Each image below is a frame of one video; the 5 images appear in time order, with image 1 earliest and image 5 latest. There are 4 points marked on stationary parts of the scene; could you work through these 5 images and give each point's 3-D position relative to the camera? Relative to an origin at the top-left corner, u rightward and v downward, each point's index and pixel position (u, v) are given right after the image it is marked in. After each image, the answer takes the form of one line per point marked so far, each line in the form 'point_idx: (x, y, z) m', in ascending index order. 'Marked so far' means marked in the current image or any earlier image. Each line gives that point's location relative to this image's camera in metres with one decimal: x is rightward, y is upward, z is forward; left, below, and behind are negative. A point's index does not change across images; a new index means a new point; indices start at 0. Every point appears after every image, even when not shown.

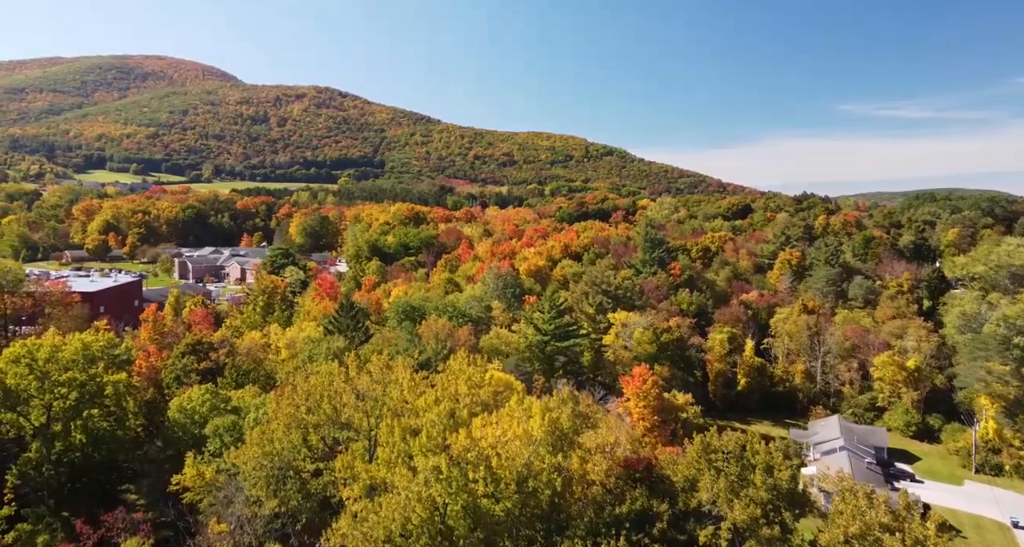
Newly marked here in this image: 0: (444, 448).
0: (-2.1, -5.4, +19.7) m
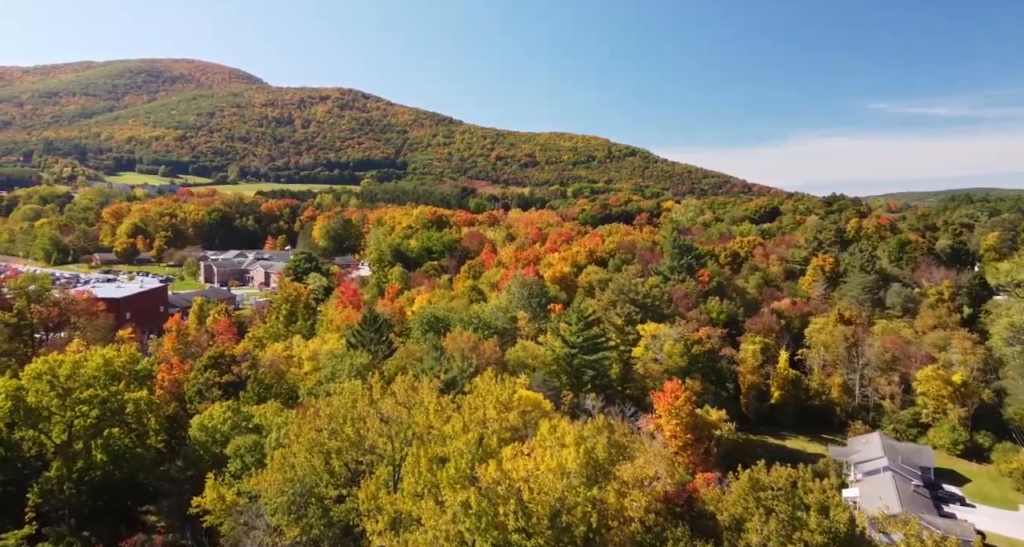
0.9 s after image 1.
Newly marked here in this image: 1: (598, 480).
0: (-1.1, -6.0, +18.7) m
1: (+2.5, -6.0, +18.6) m
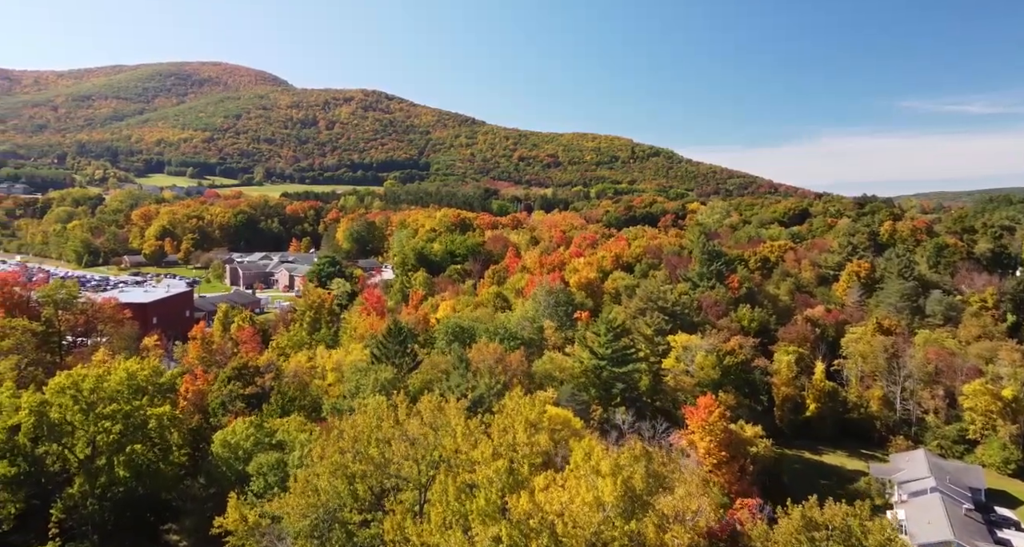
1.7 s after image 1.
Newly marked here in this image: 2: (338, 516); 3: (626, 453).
0: (-0.3, -6.5, +17.8) m
1: (+3.4, -6.5, +17.6) m
2: (-5.4, -7.5, +19.9) m
3: (+3.4, -5.4, +19.6) m
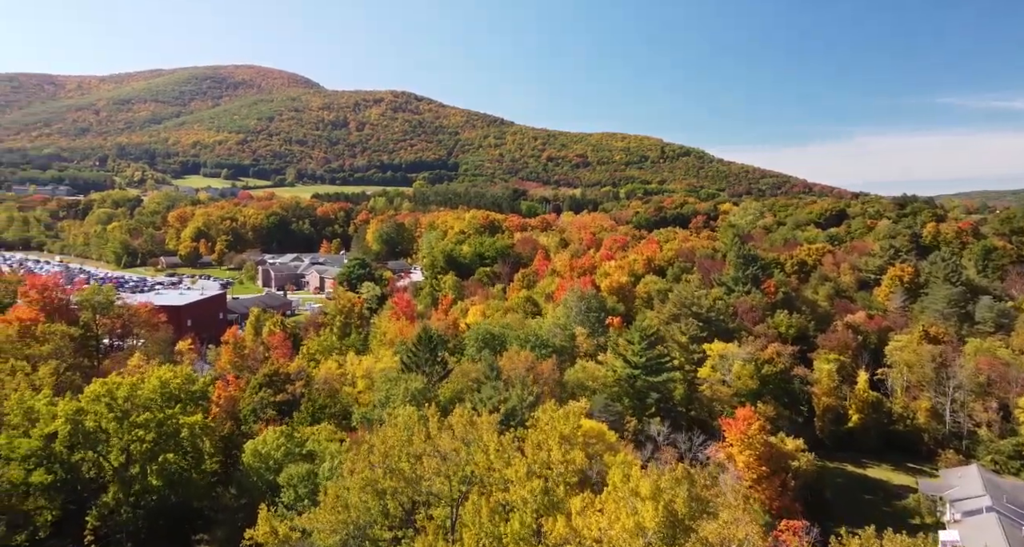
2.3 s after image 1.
0: (+0.7, -6.9, +17.1) m
1: (+4.3, -6.9, +16.8) m
2: (-4.3, -7.8, +19.5) m
3: (+4.4, -5.8, +18.8) m
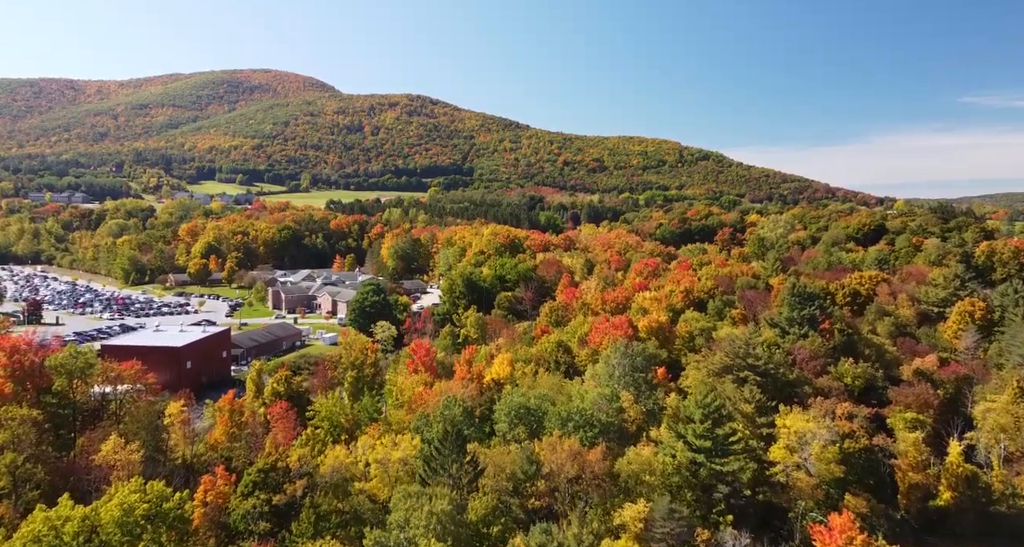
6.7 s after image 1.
0: (+2.2, -10.1, +11.4) m
1: (+5.8, -10.1, +11.0) m
2: (-2.8, -11.0, +13.8) m
3: (+6.0, -9.0, +12.9) m
